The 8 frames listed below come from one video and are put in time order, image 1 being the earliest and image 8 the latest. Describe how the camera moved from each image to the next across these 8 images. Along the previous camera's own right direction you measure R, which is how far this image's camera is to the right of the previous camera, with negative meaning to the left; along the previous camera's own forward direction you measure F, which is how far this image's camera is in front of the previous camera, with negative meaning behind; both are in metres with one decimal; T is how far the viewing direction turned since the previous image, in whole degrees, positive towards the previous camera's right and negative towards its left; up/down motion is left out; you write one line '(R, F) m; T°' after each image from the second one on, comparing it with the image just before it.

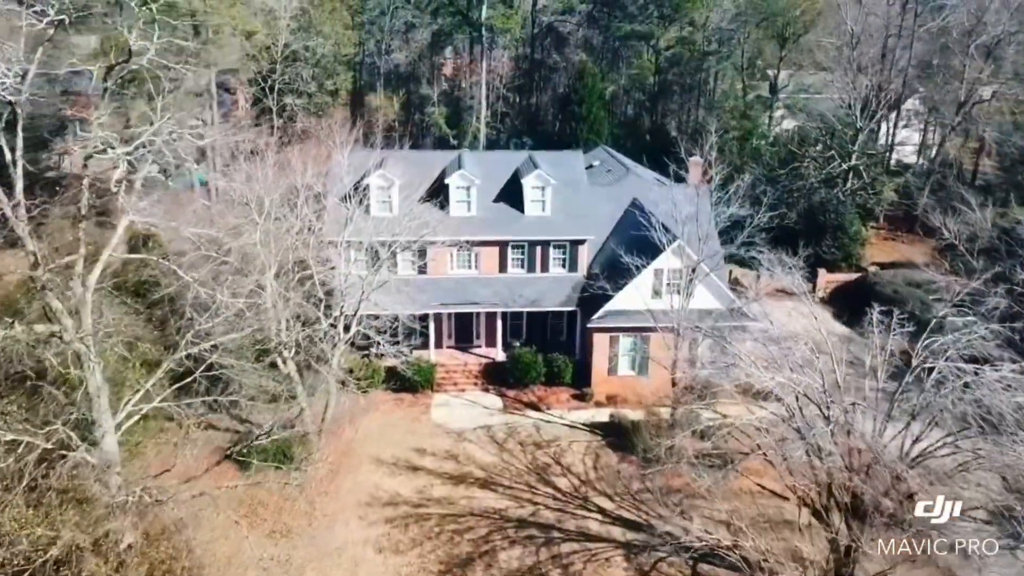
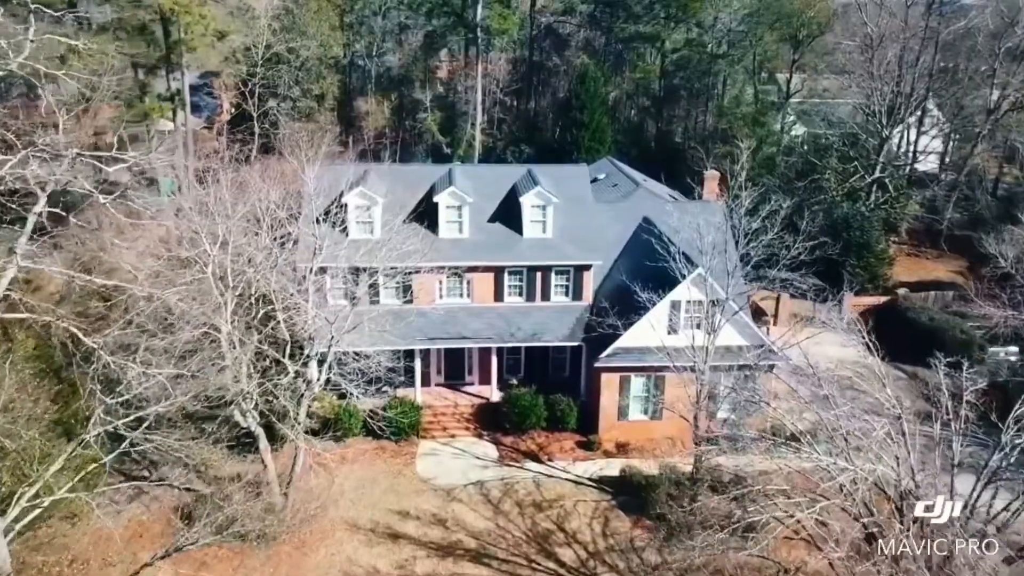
(0.0, +3.1) m; 0°
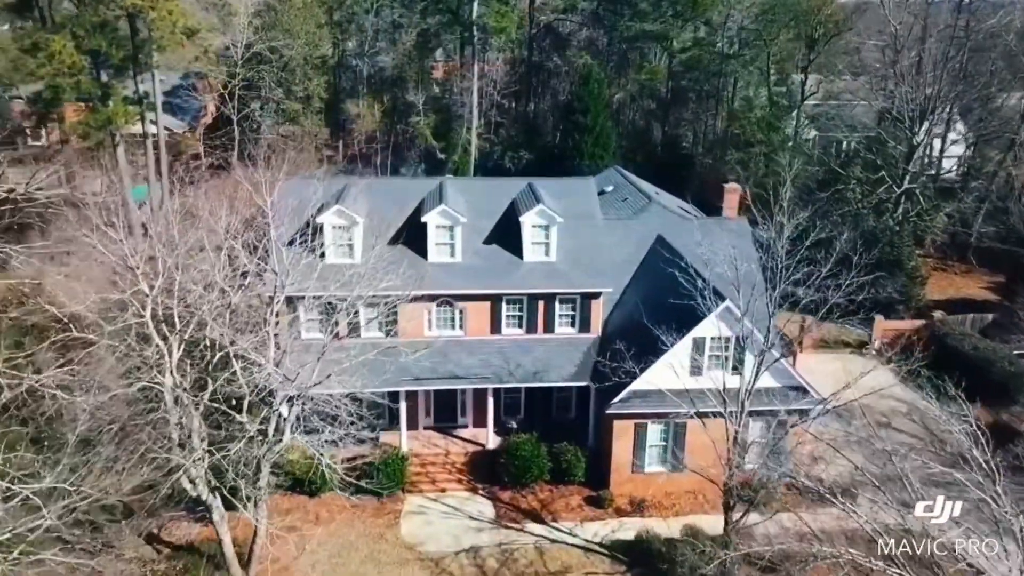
(0.0, +2.9) m; 0°
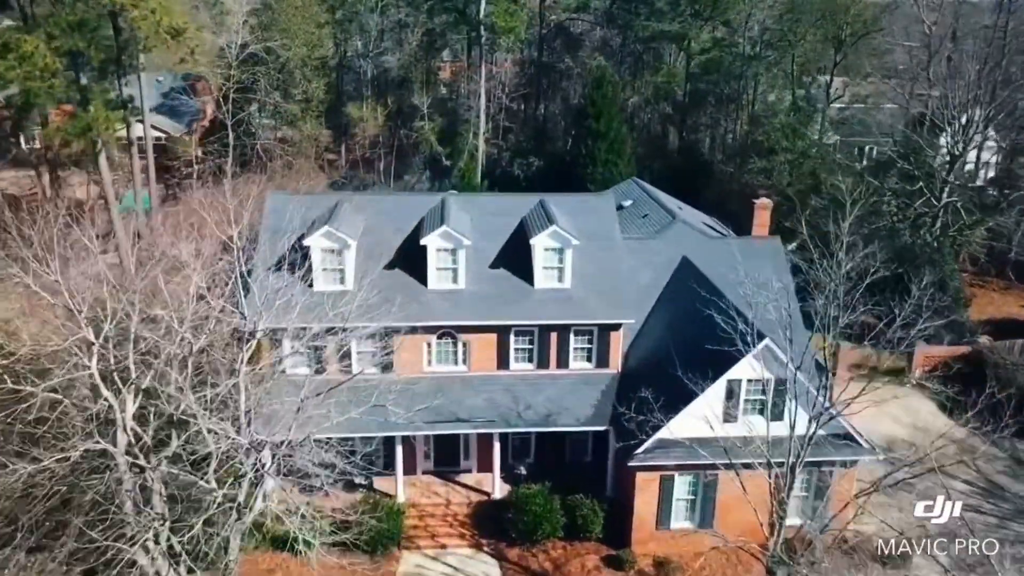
(0.0, +2.3) m; -1°
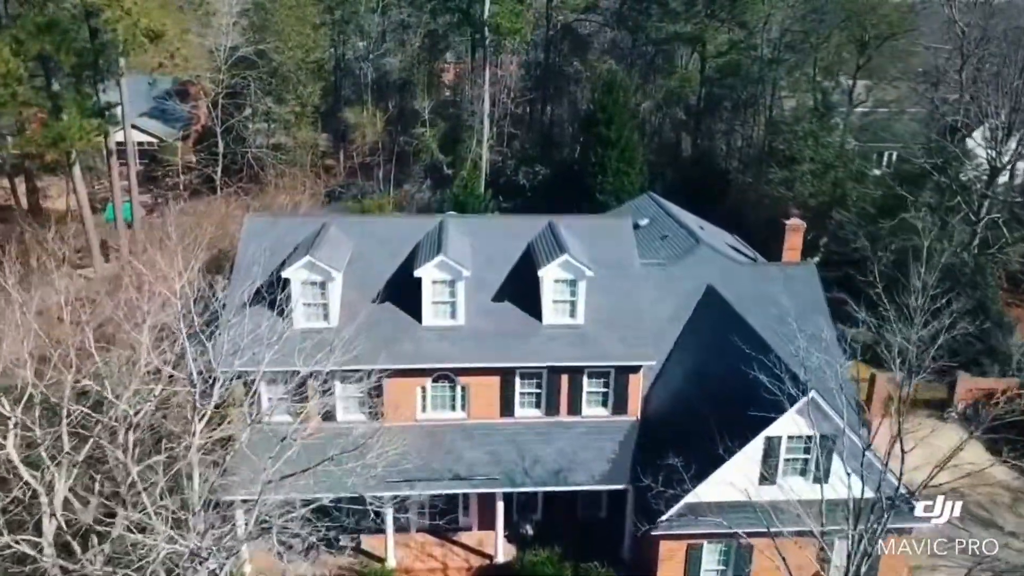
(0.0, +2.2) m; 0°
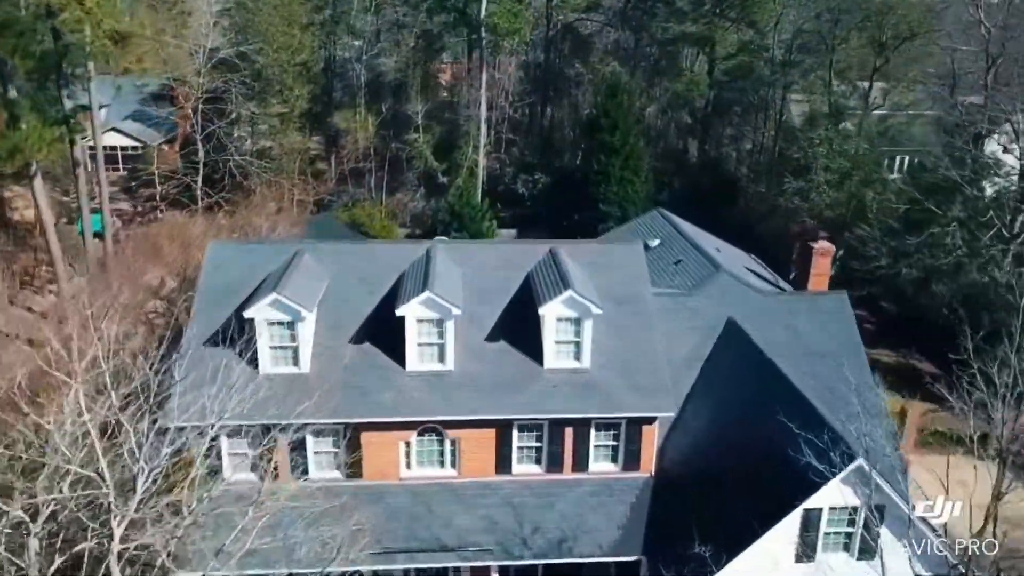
(0.0, +2.2) m; 0°
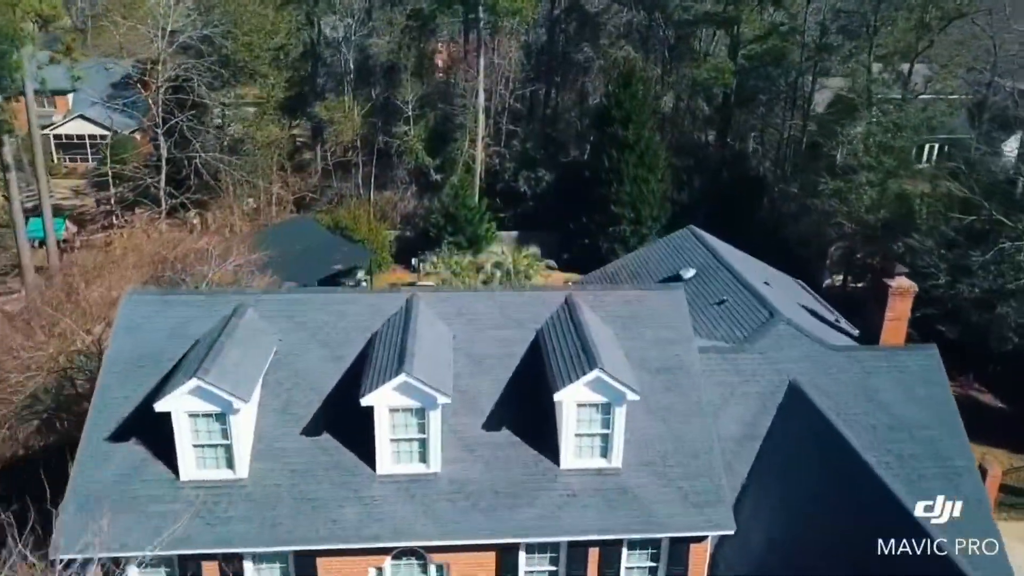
(-0.1, +3.9) m; 0°
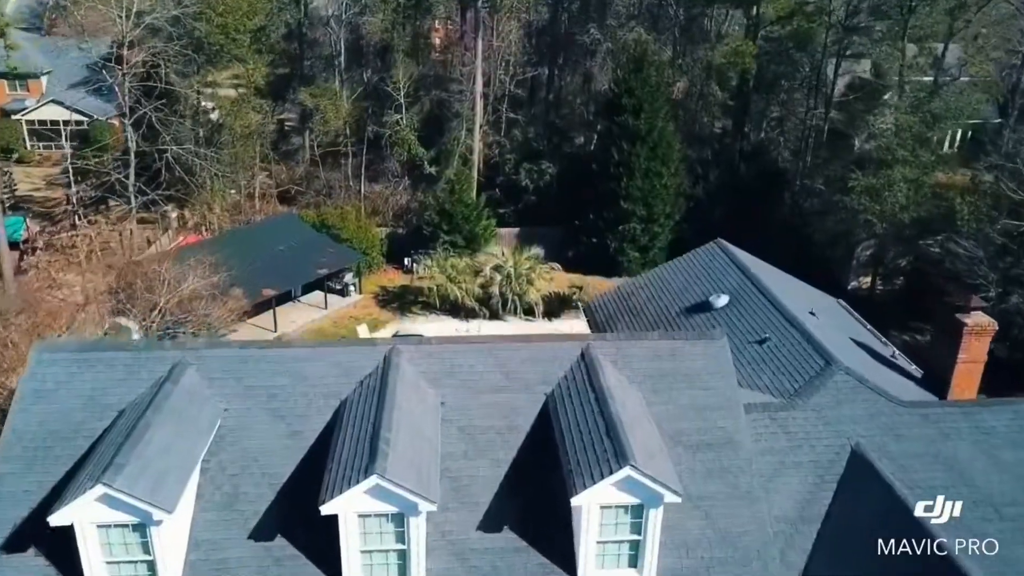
(-0.1, +2.6) m; 0°
